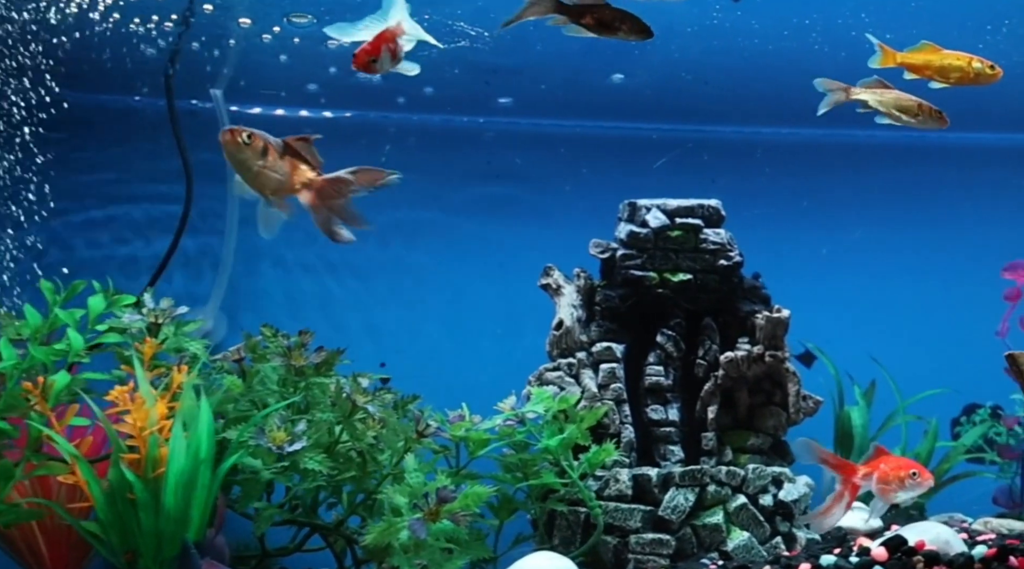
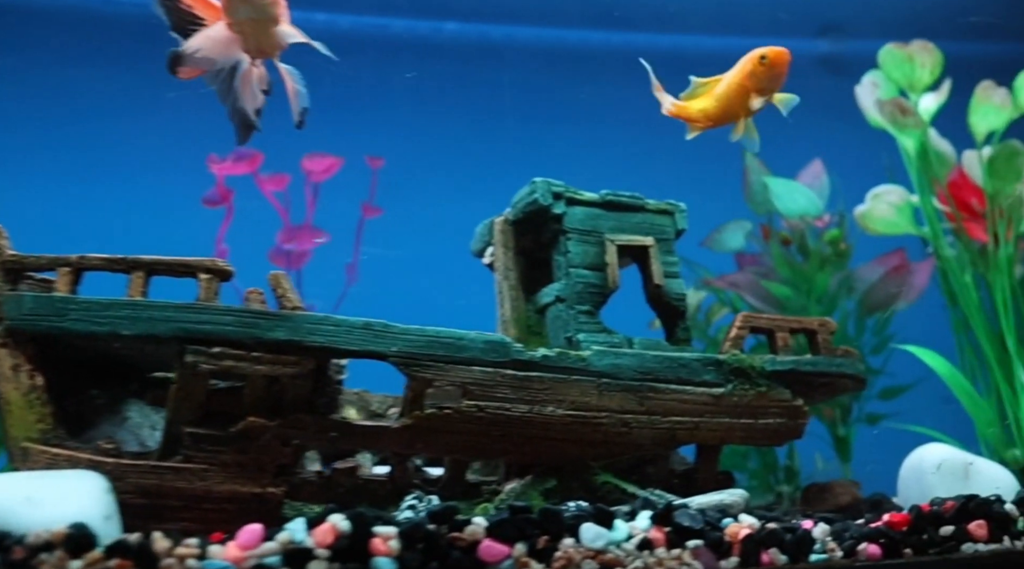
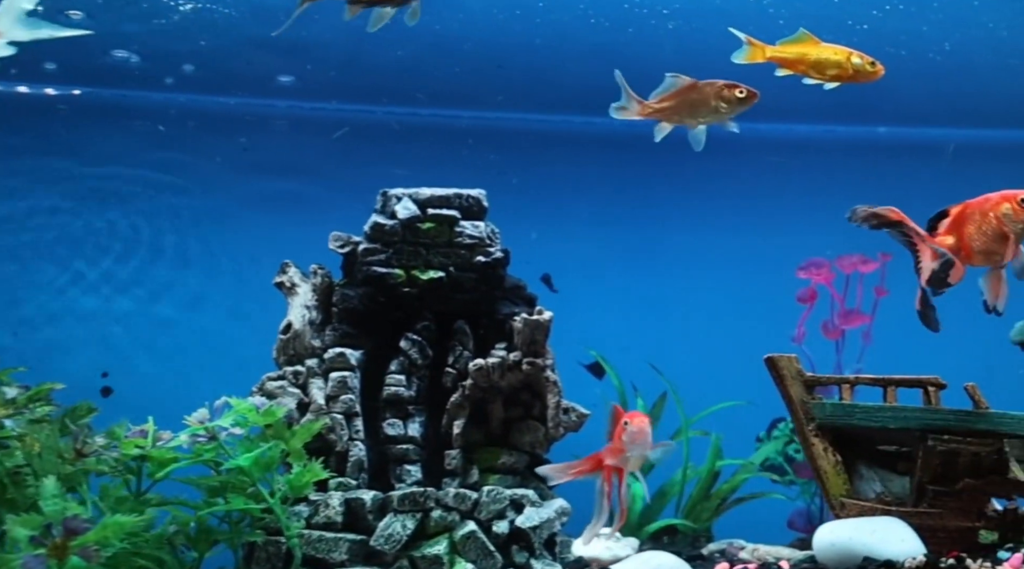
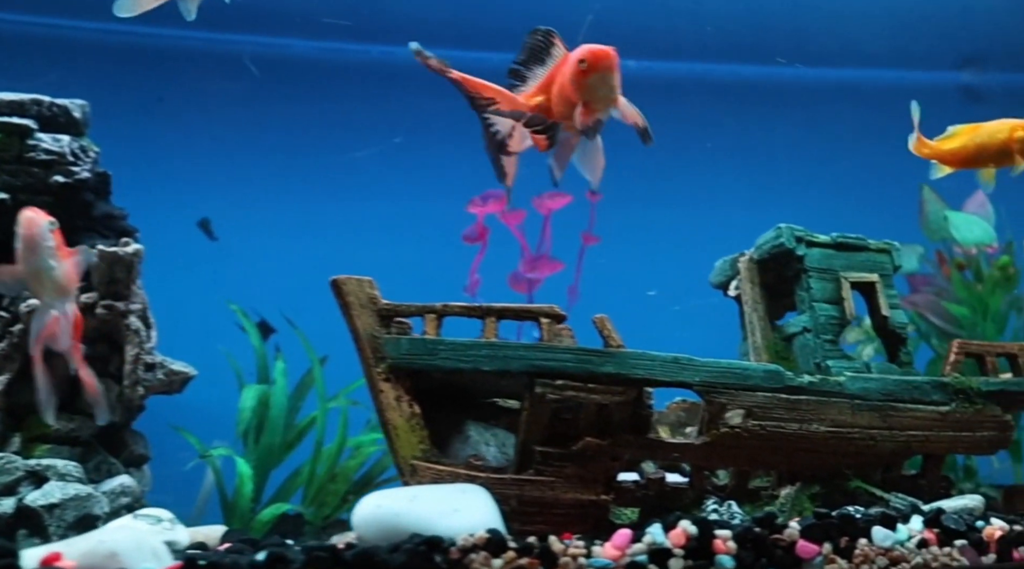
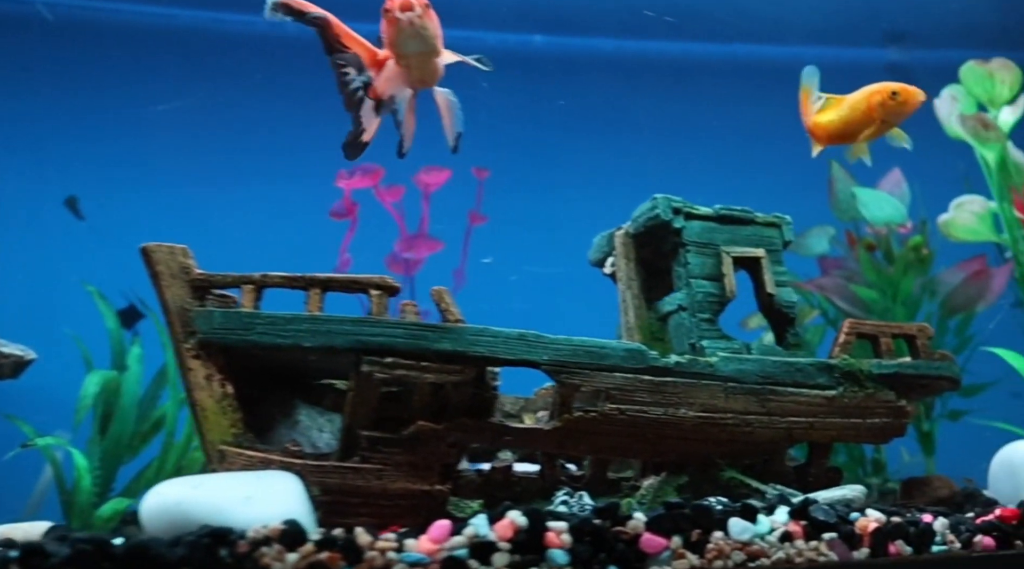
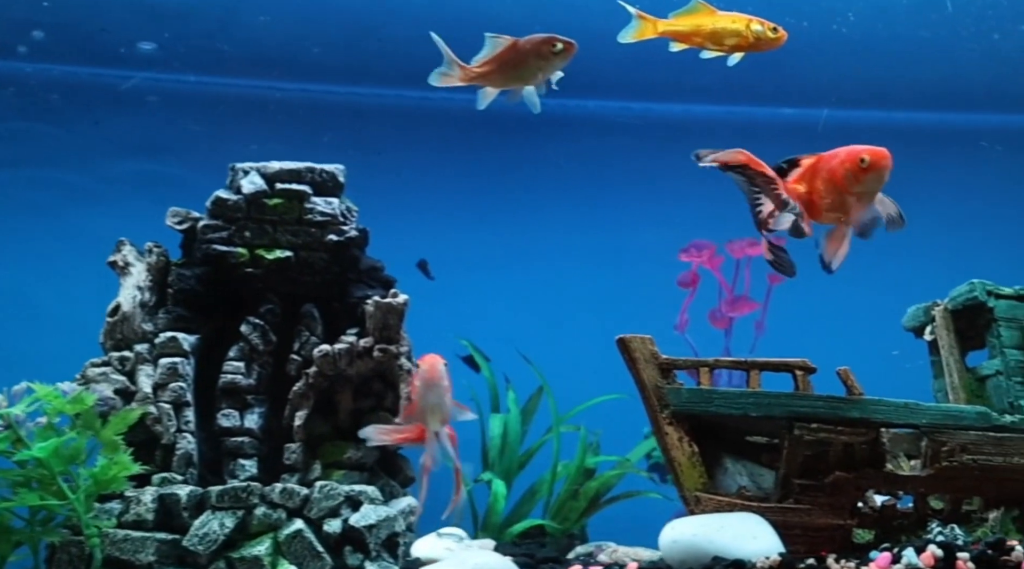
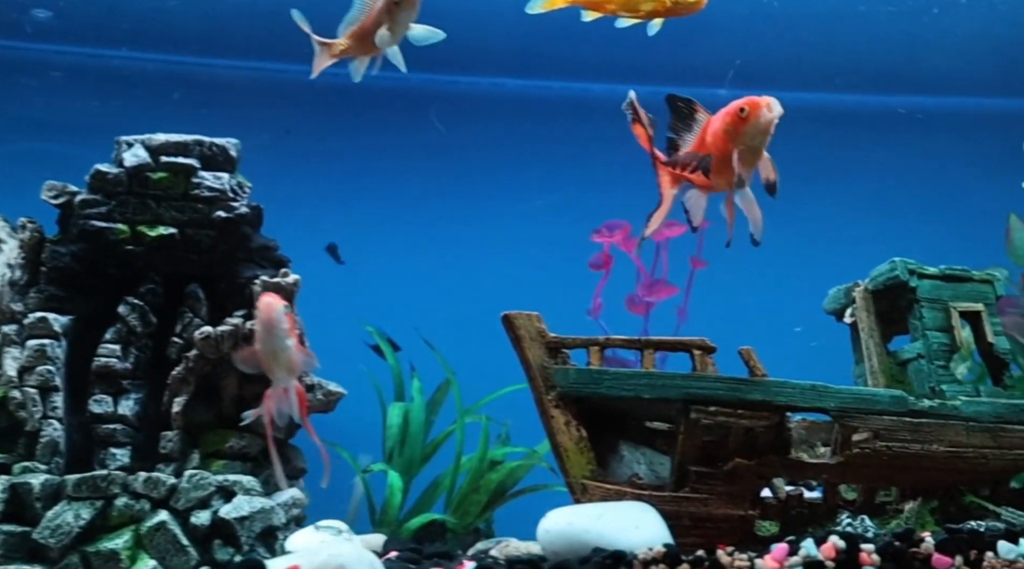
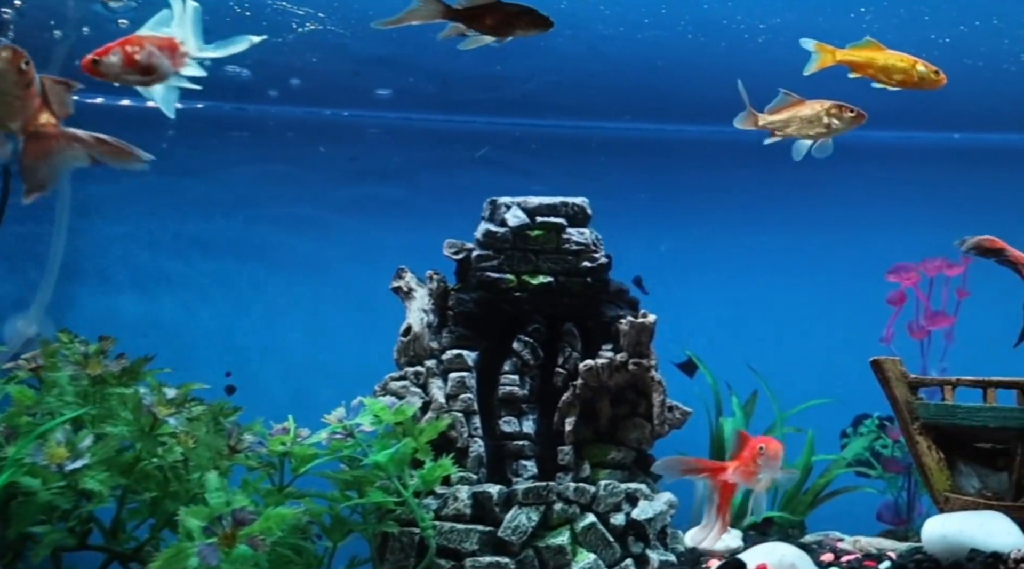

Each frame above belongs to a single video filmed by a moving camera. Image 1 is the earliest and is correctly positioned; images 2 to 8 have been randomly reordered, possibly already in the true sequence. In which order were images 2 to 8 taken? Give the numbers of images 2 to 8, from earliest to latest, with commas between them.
8, 3, 6, 7, 4, 5, 2
